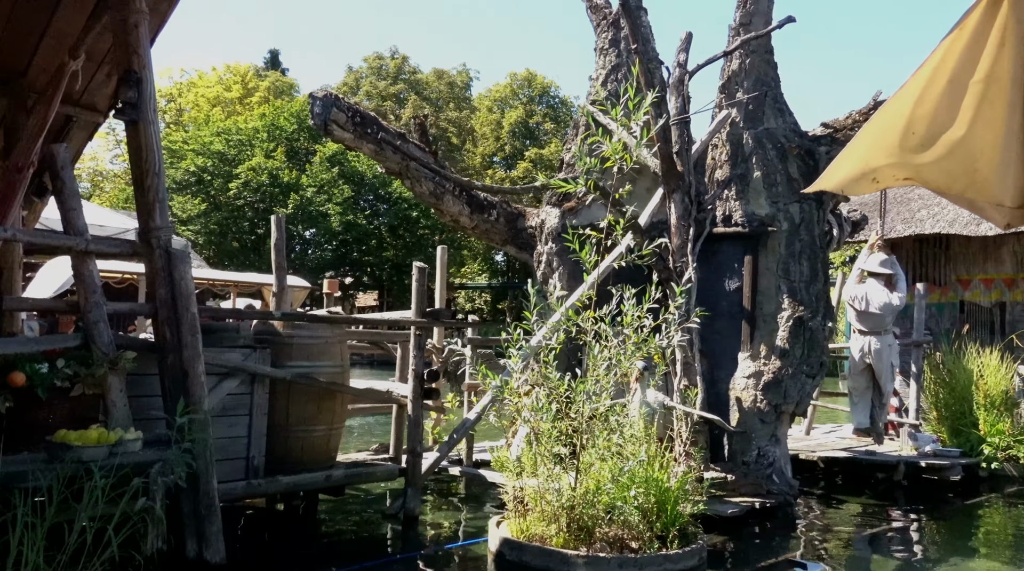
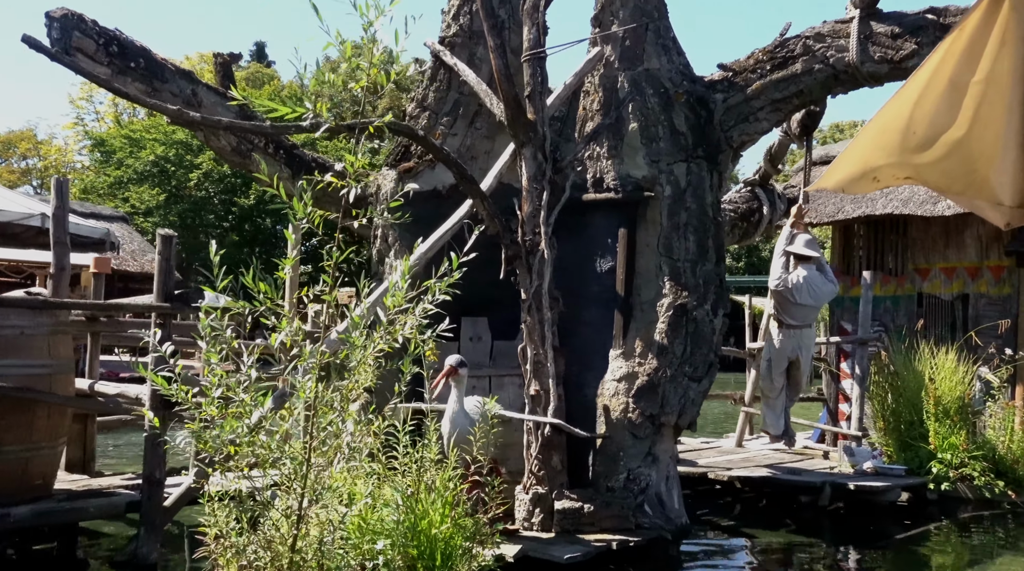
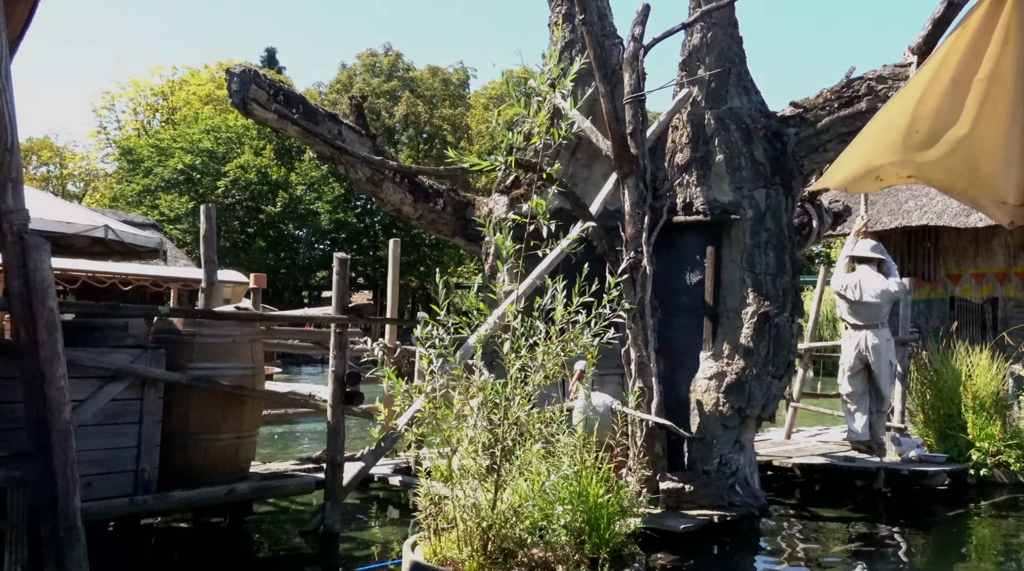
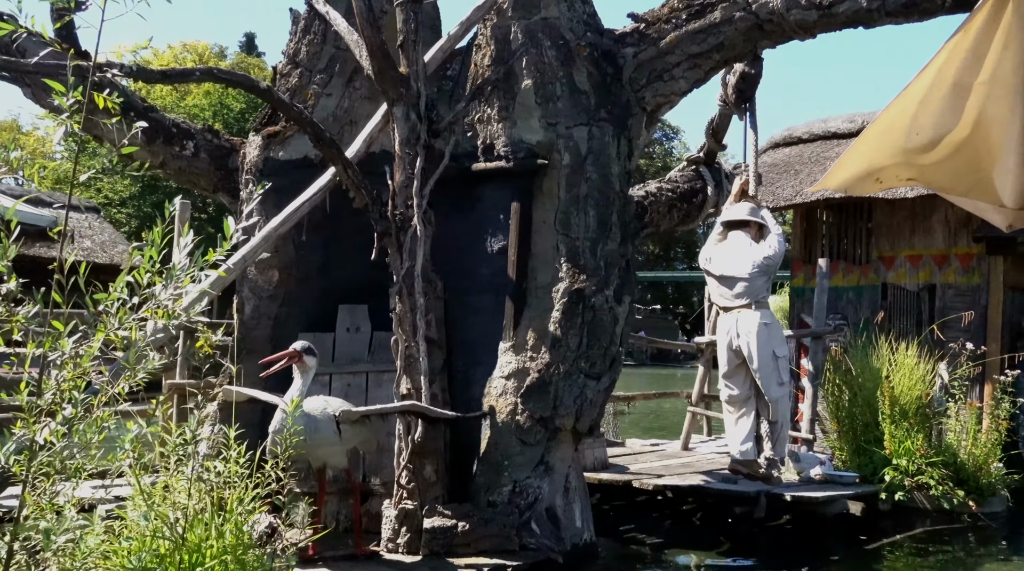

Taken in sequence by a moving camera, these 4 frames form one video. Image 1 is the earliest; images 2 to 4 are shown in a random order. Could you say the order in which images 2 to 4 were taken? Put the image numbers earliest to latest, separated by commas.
3, 2, 4
